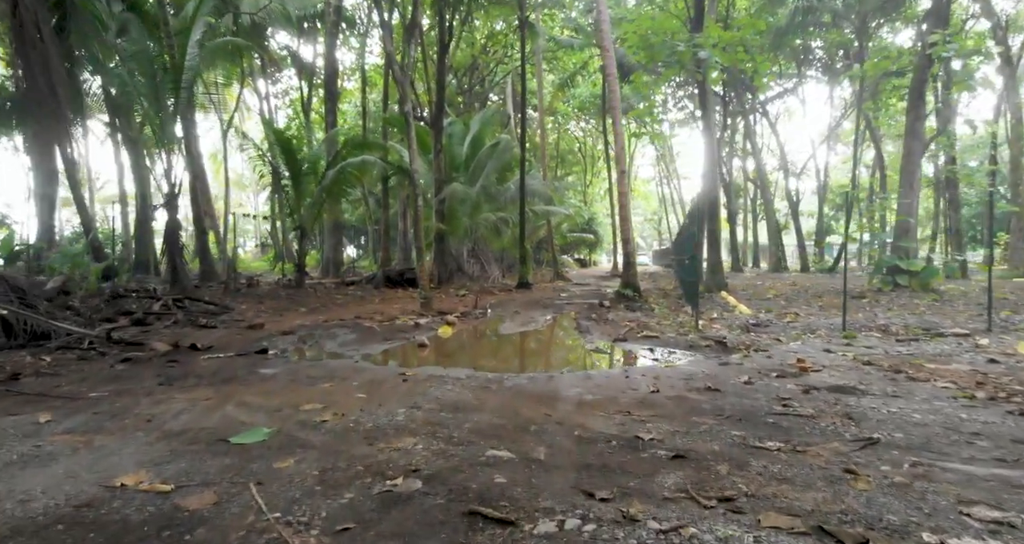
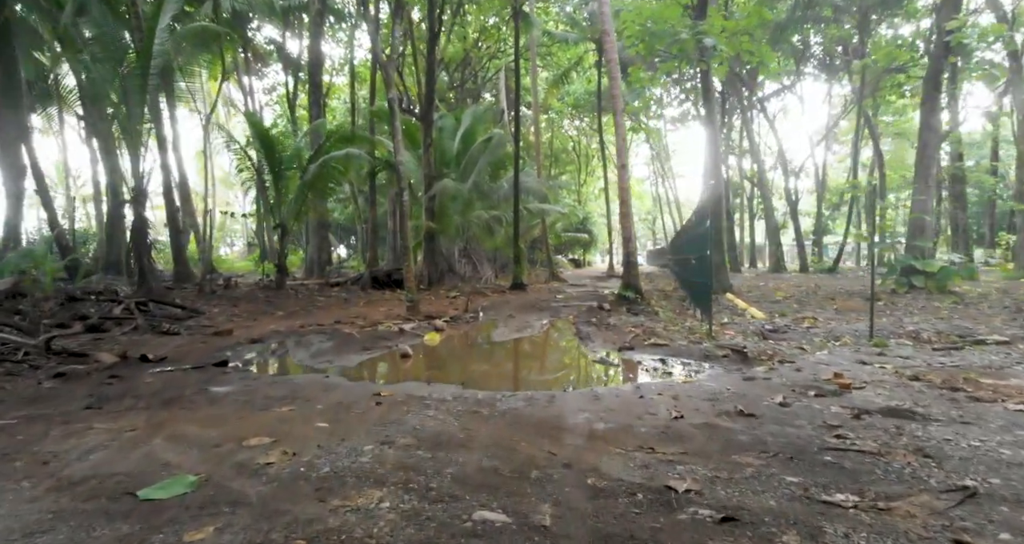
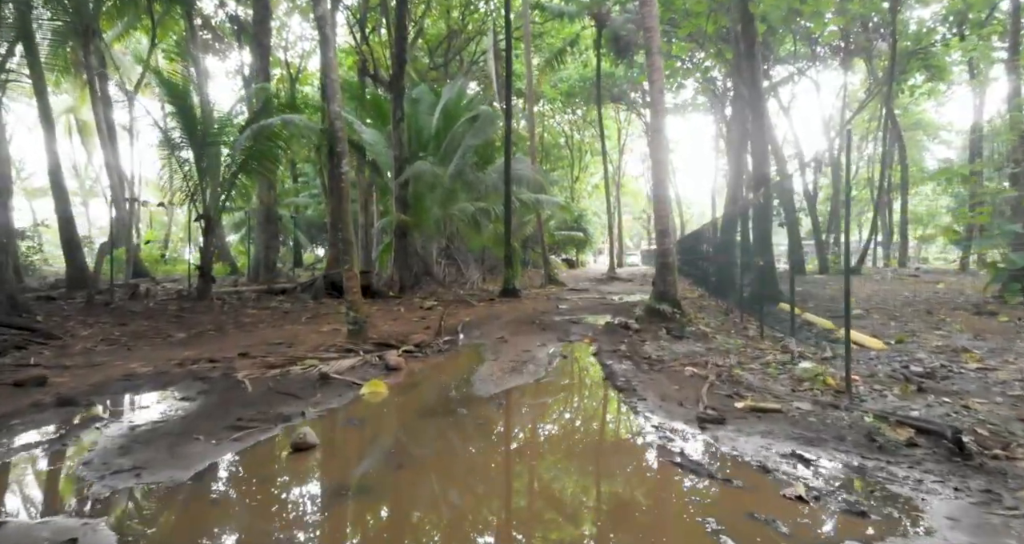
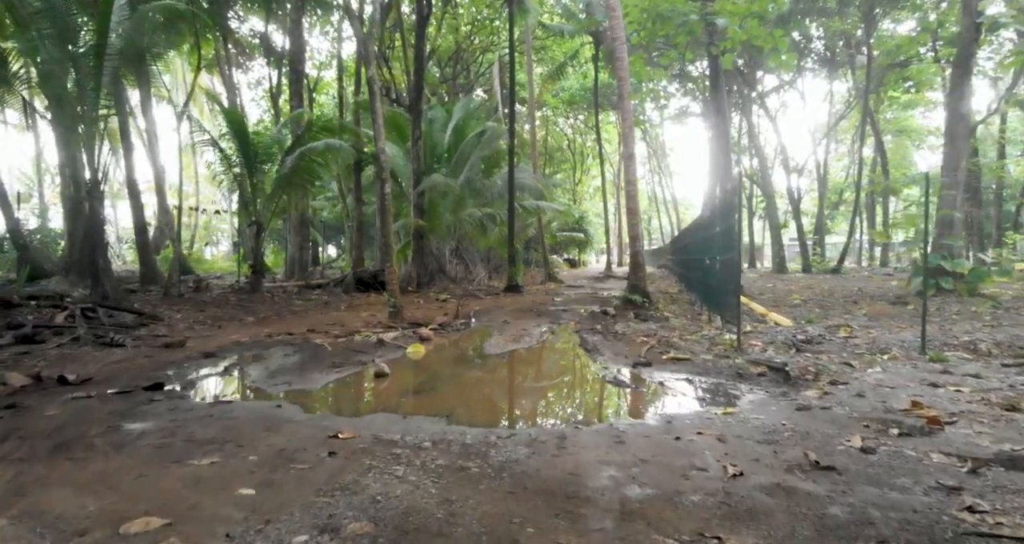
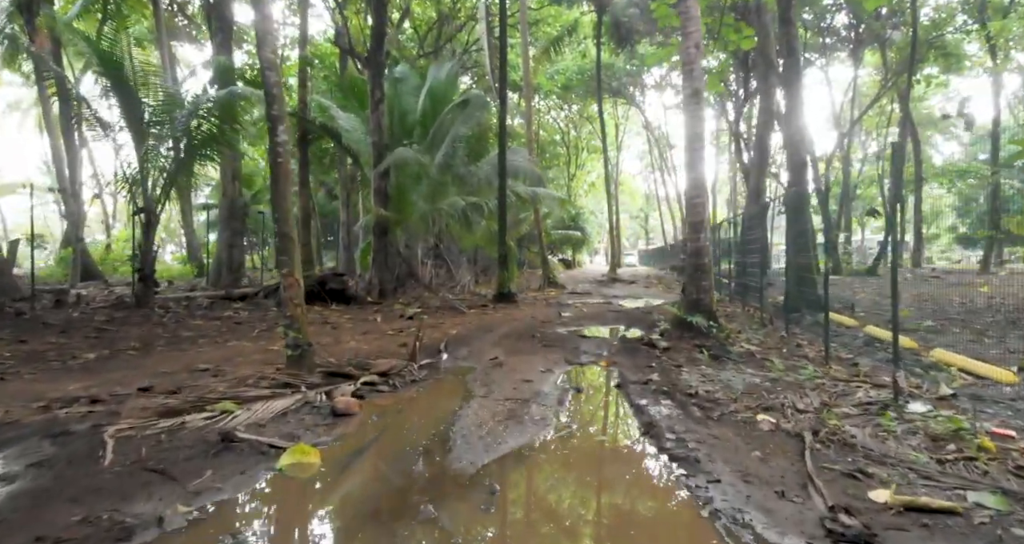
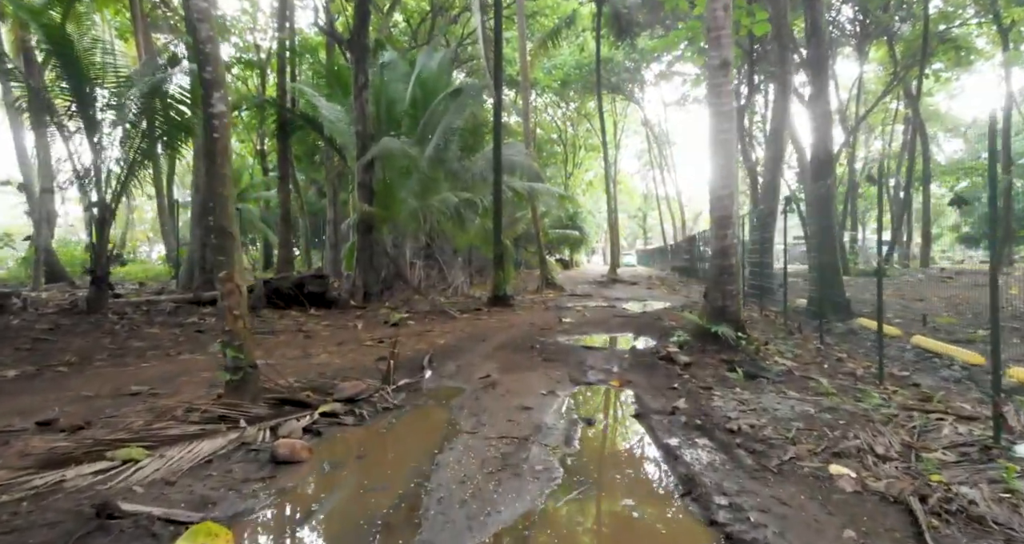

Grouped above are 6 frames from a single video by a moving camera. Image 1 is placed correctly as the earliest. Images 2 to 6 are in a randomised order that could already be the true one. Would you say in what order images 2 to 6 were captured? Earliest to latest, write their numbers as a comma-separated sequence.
2, 4, 3, 5, 6
